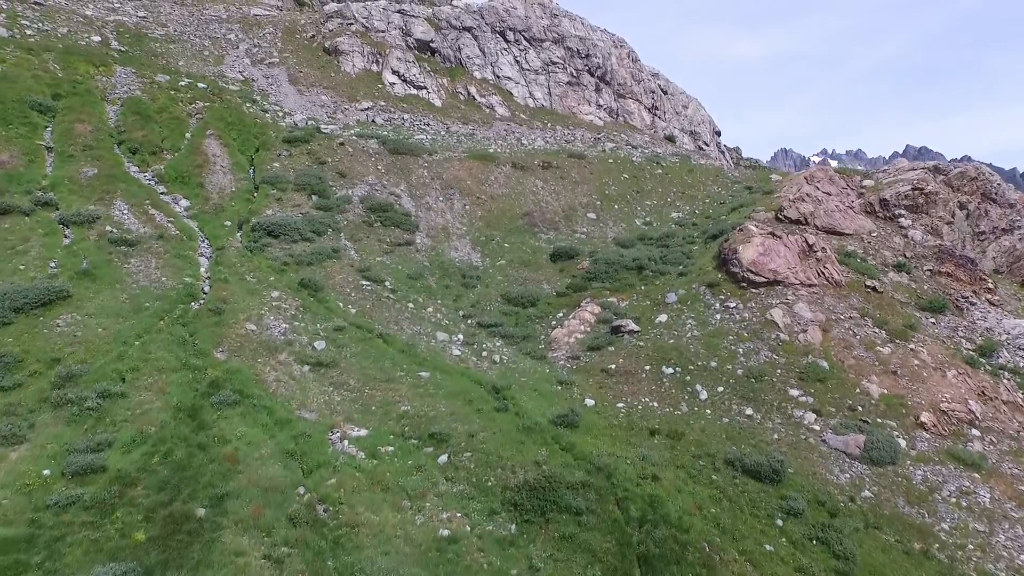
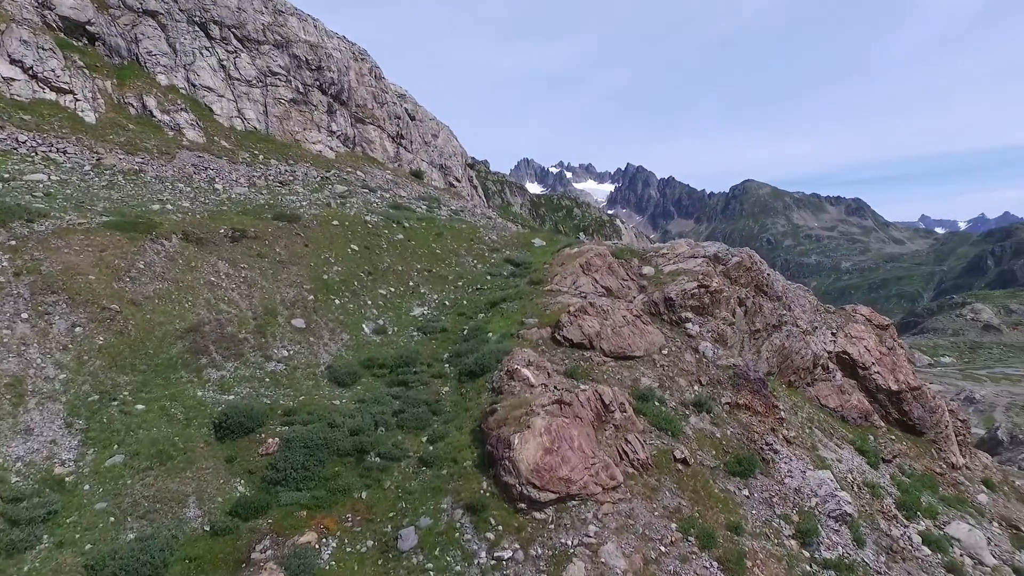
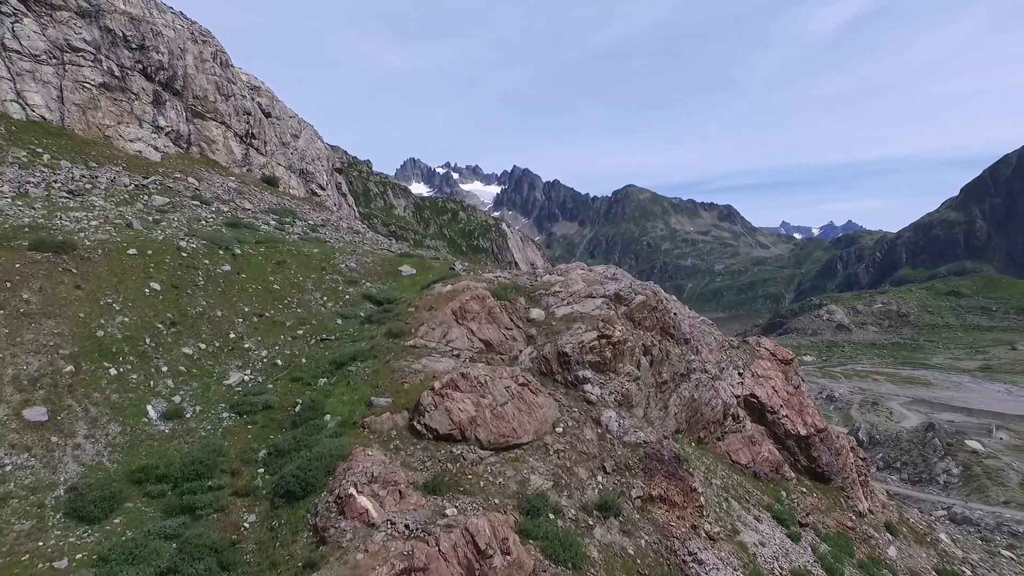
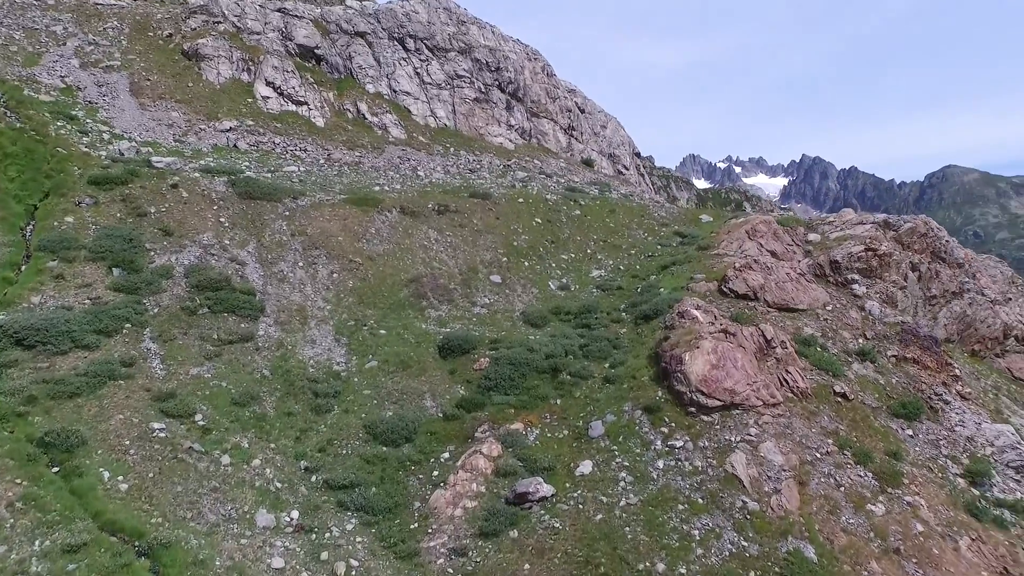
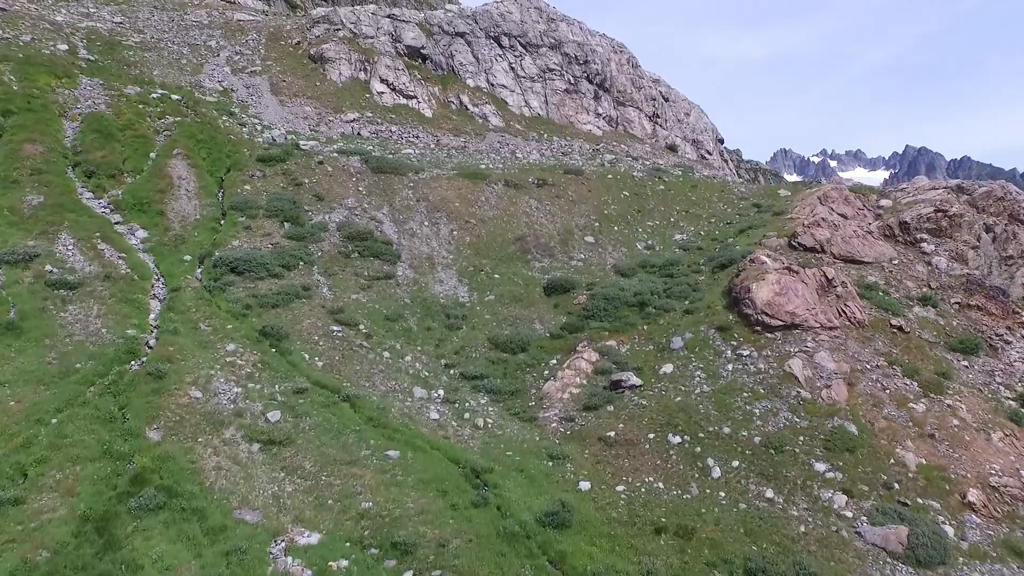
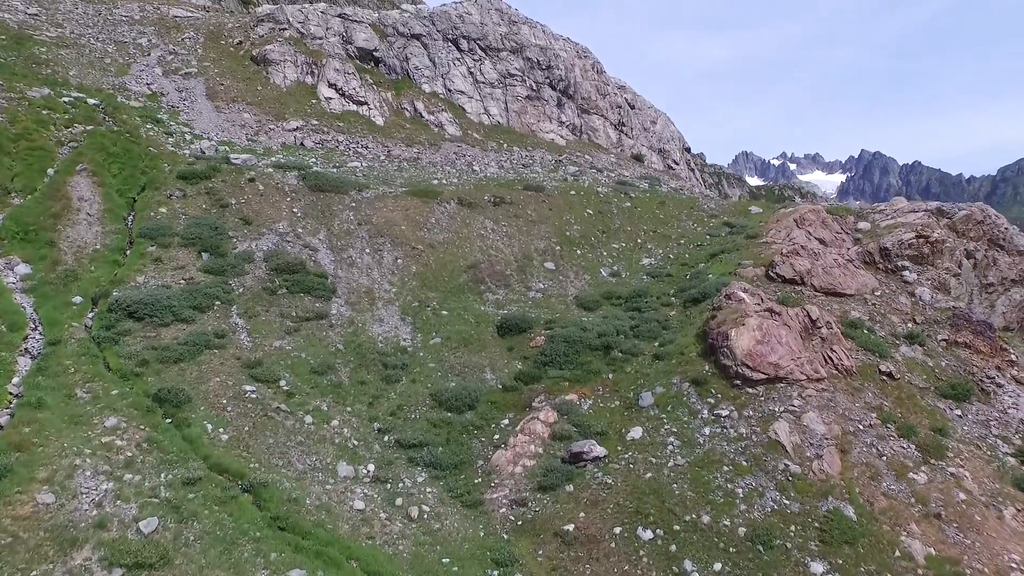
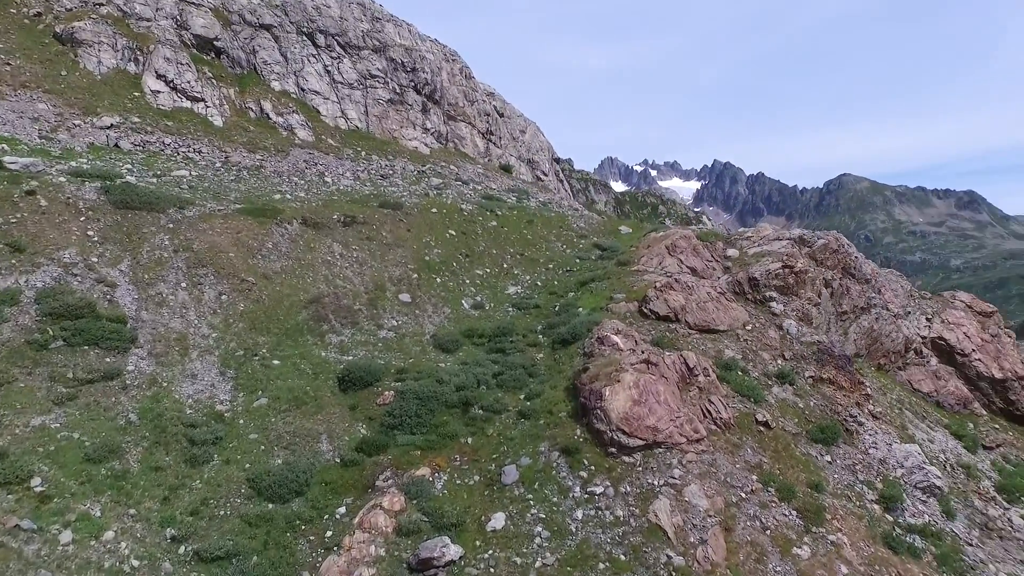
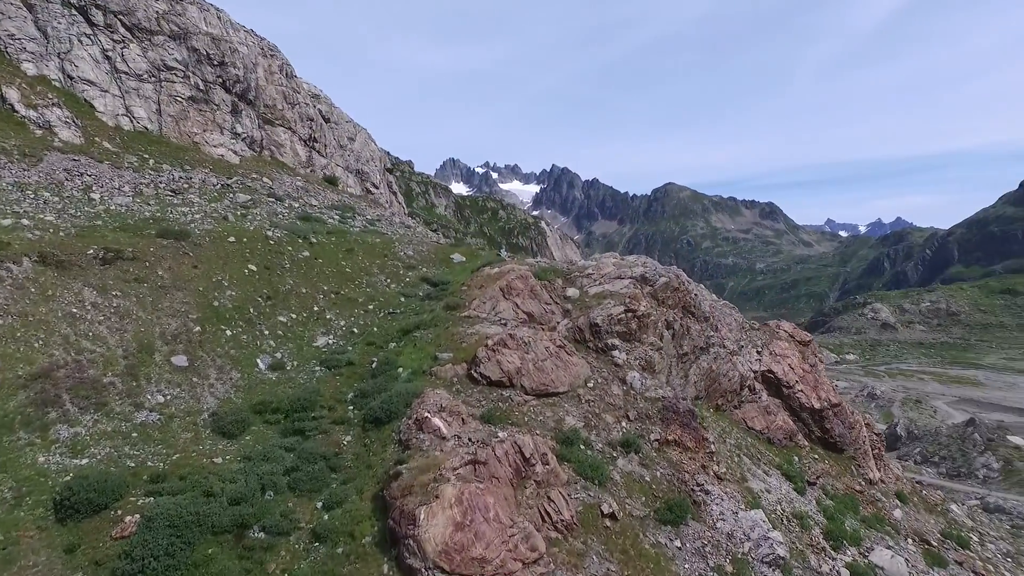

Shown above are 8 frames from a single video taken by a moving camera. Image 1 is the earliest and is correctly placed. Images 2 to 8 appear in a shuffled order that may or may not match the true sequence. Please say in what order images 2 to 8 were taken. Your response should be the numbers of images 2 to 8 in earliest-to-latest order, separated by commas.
5, 6, 4, 7, 2, 8, 3
